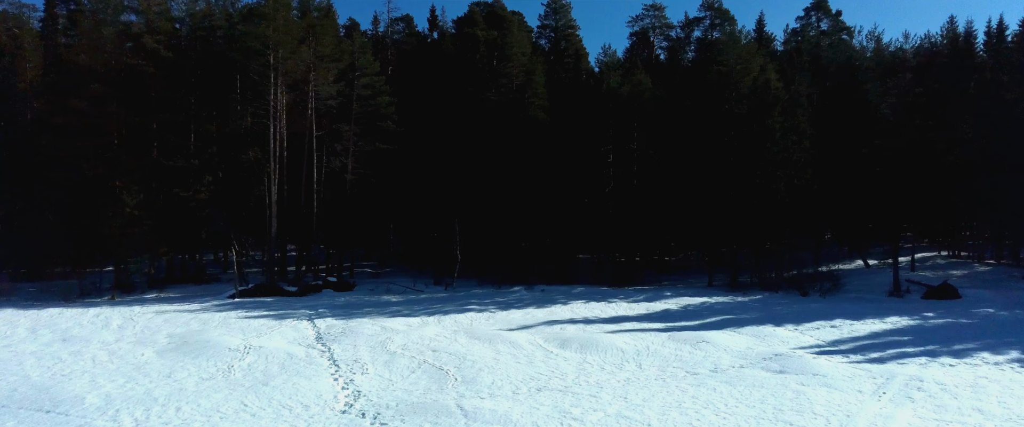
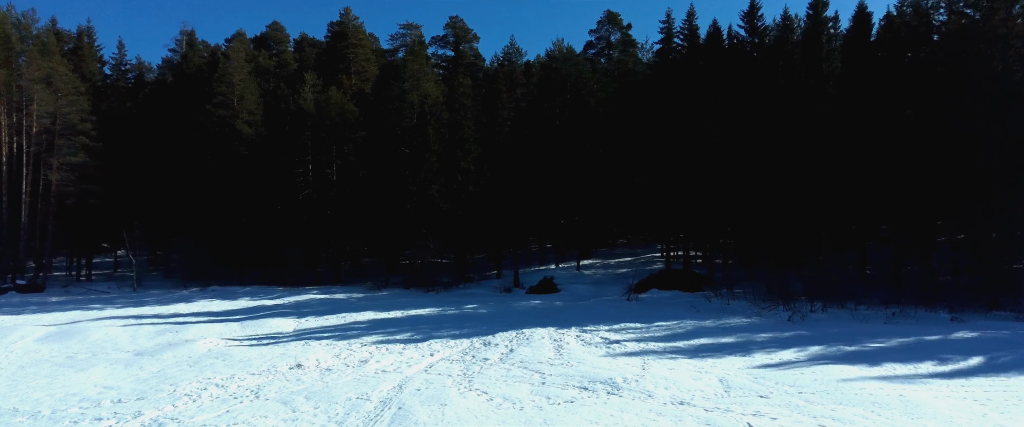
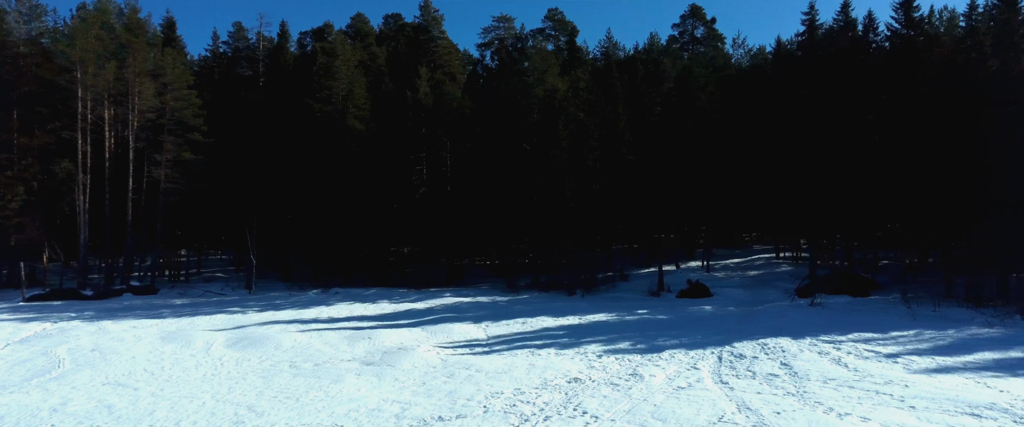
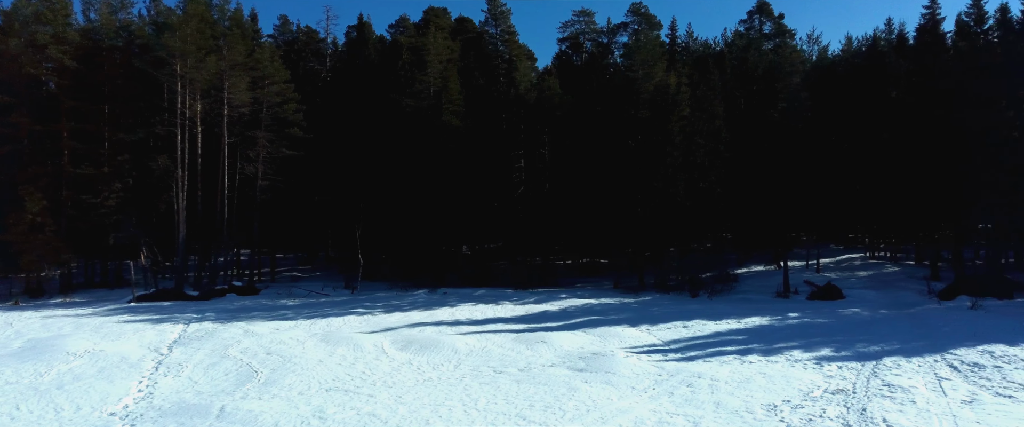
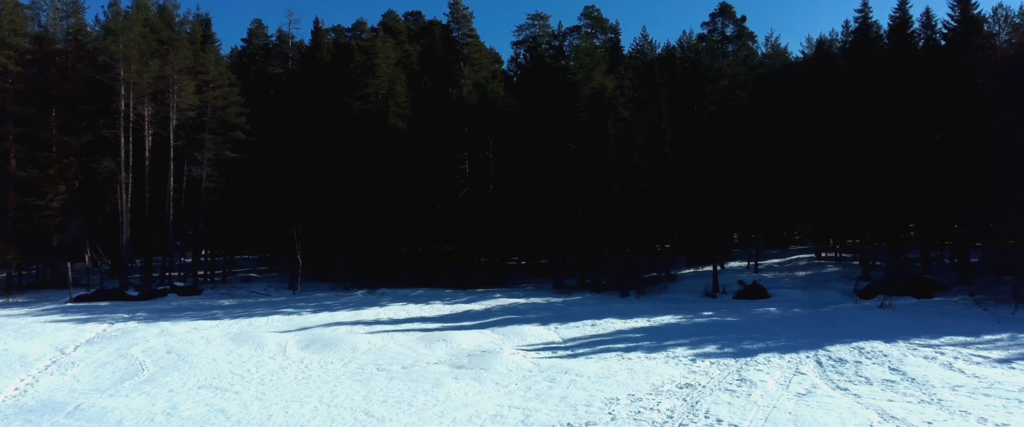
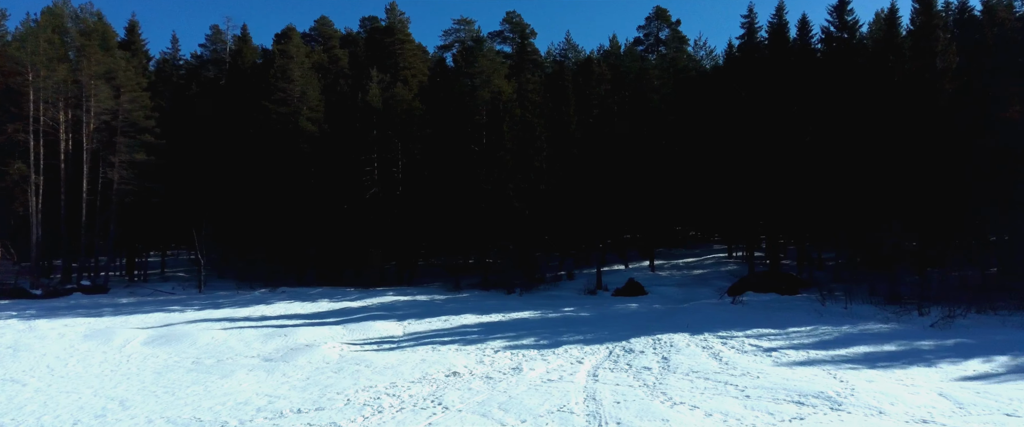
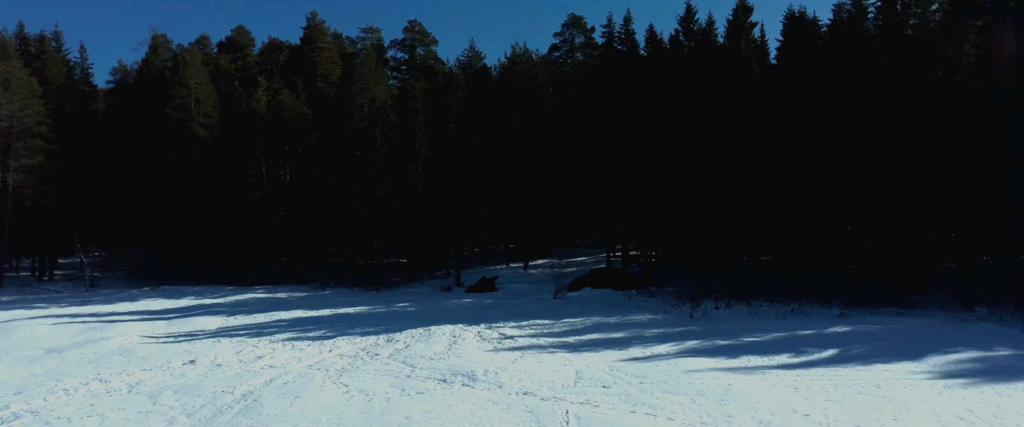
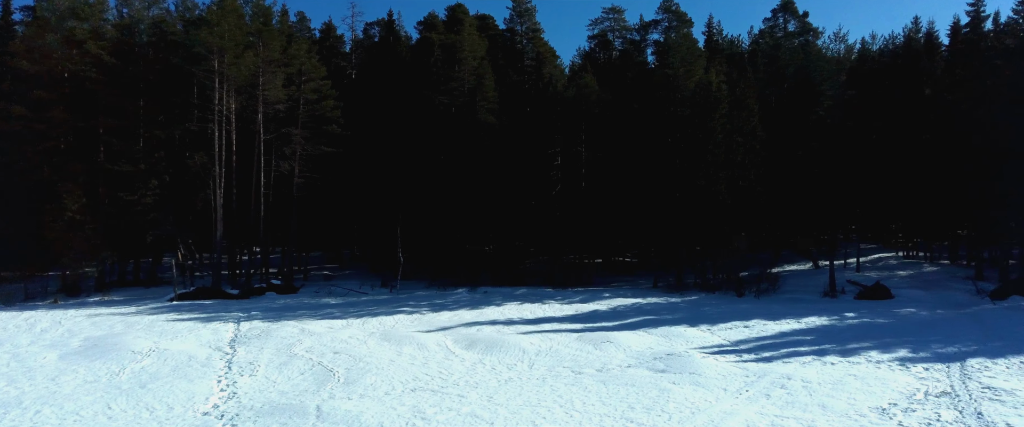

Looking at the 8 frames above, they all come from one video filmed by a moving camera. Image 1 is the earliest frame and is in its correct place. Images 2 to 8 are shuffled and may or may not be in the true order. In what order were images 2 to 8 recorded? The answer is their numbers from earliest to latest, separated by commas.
8, 4, 5, 3, 6, 2, 7
